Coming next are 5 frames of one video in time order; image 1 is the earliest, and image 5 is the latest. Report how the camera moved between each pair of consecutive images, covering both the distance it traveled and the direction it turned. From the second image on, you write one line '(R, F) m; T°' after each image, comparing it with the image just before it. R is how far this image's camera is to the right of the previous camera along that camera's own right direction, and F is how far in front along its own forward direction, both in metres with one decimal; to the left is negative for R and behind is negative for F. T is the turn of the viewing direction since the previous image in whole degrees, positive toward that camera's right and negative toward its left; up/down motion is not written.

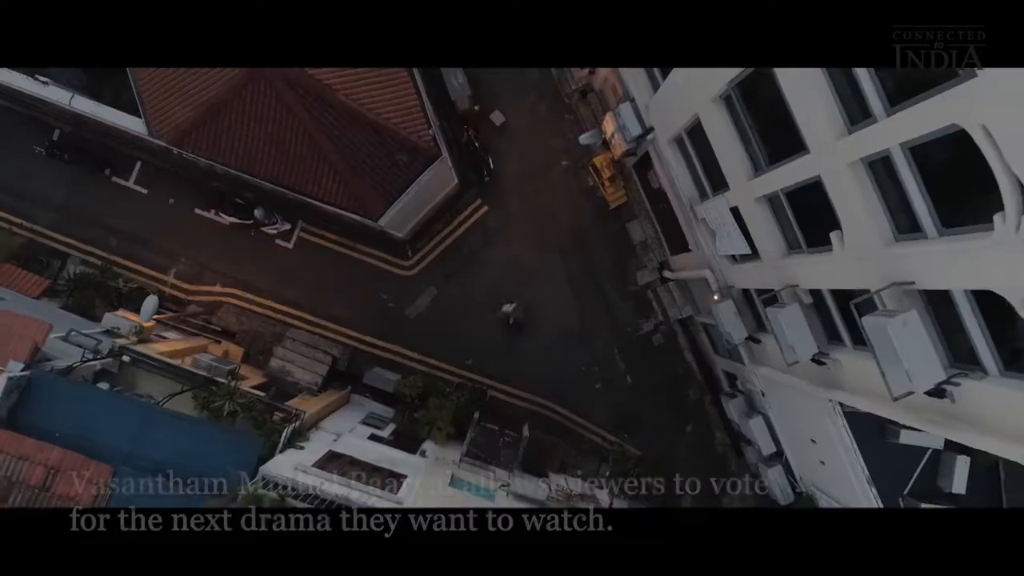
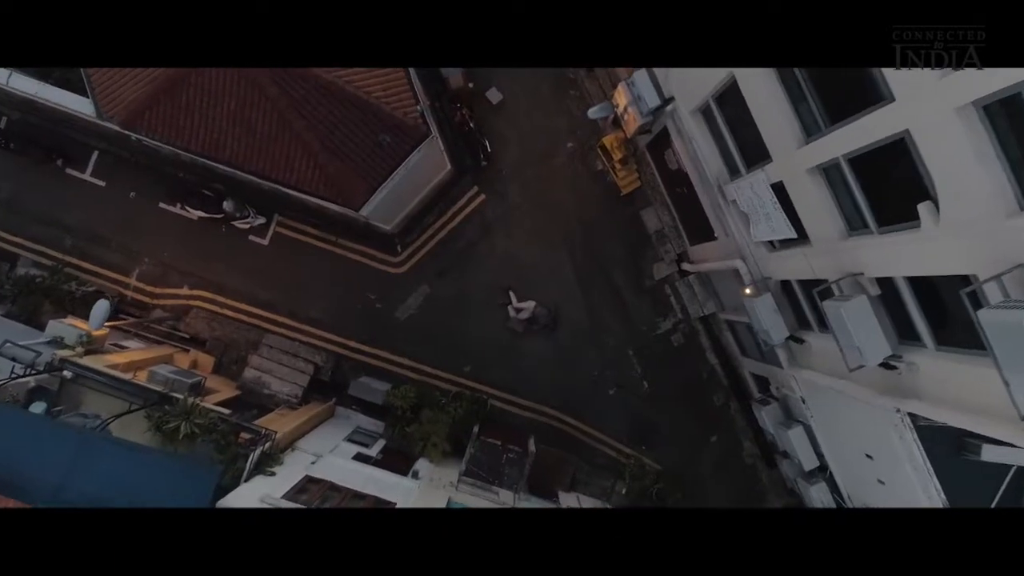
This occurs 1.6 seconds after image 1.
(-0.1, +1.5) m; 0°
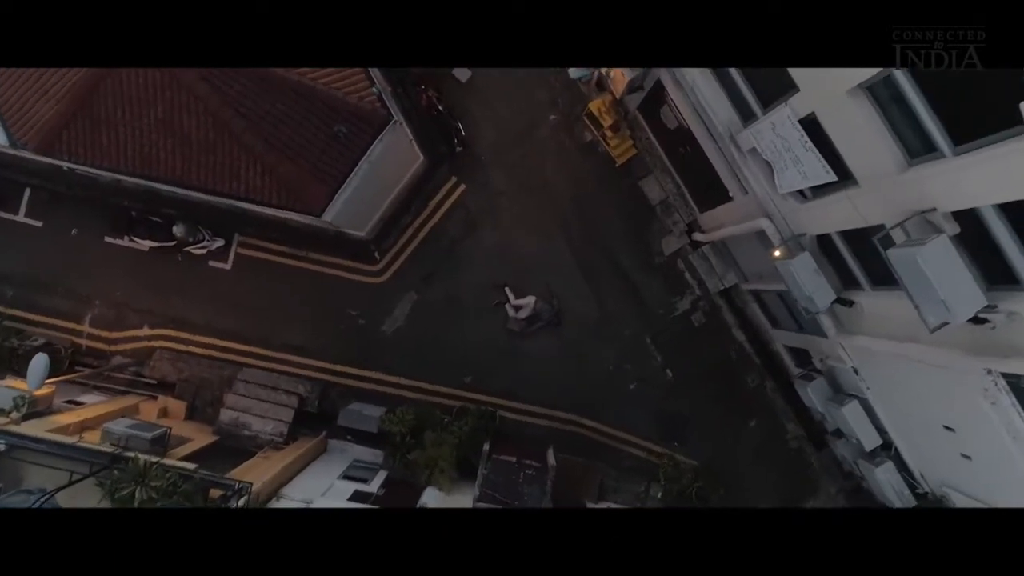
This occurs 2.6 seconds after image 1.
(+0.1, +1.4) m; 0°
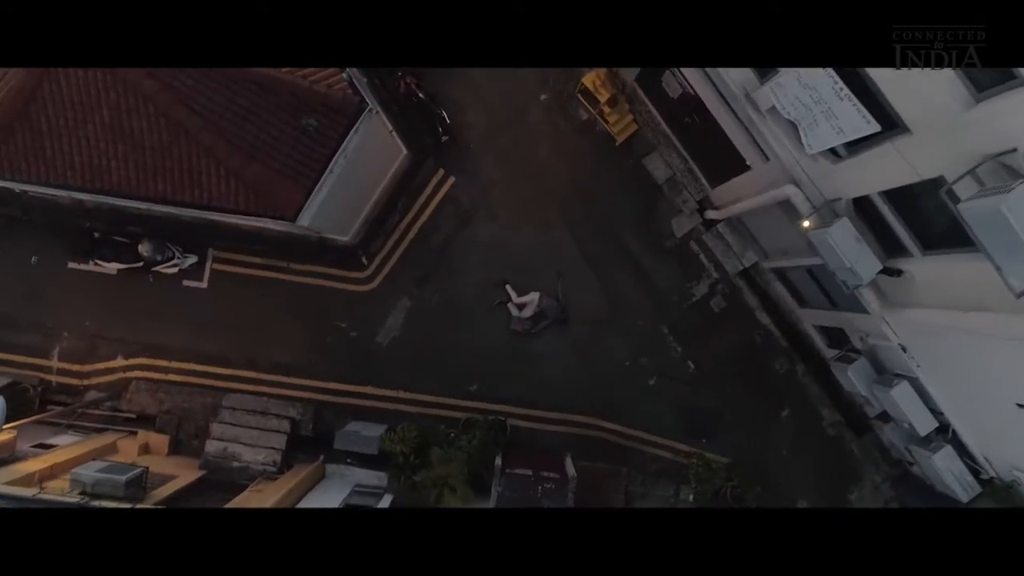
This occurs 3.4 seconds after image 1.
(0.0, +0.9) m; 0°
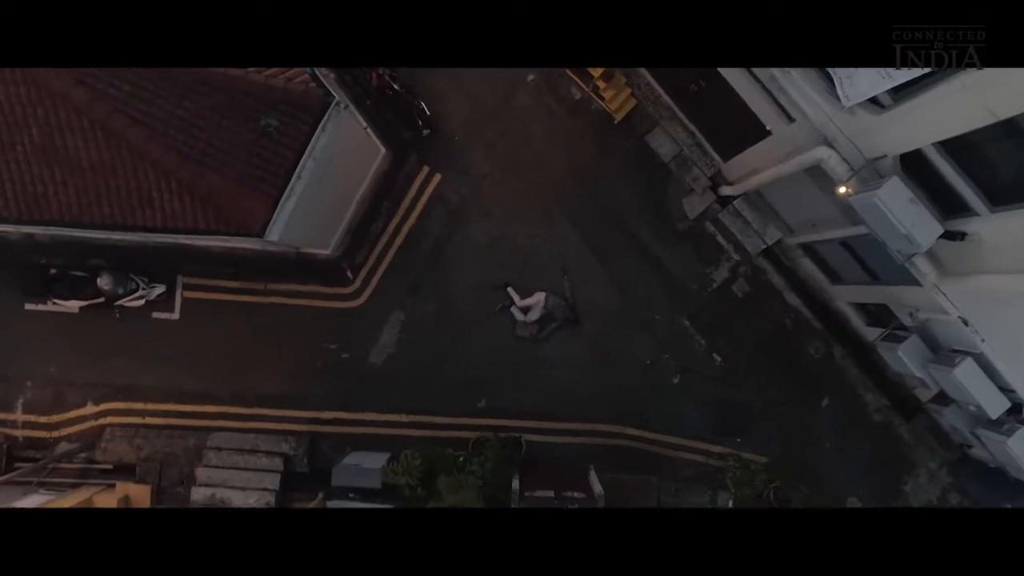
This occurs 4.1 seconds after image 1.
(0.0, +1.0) m; 0°
